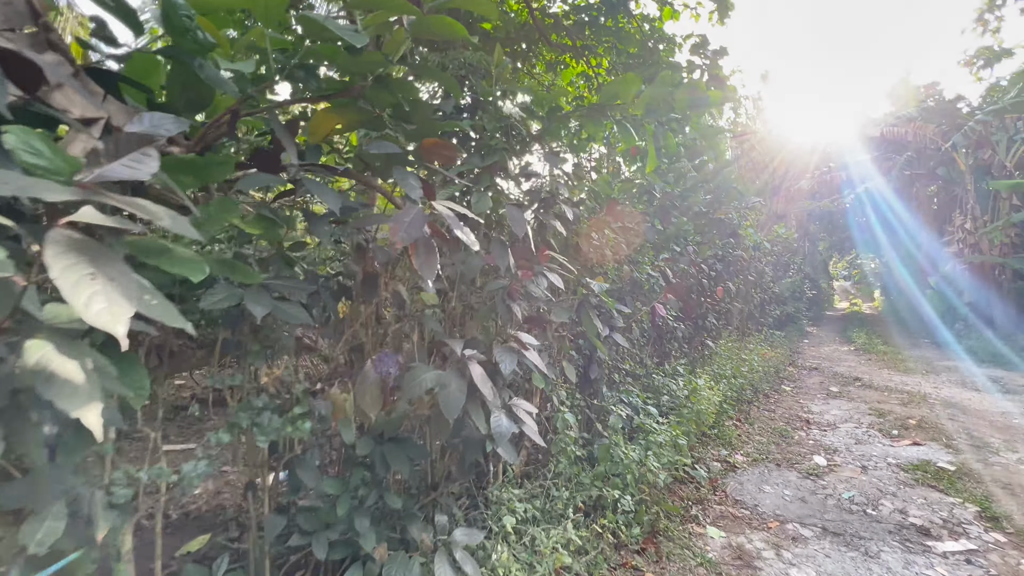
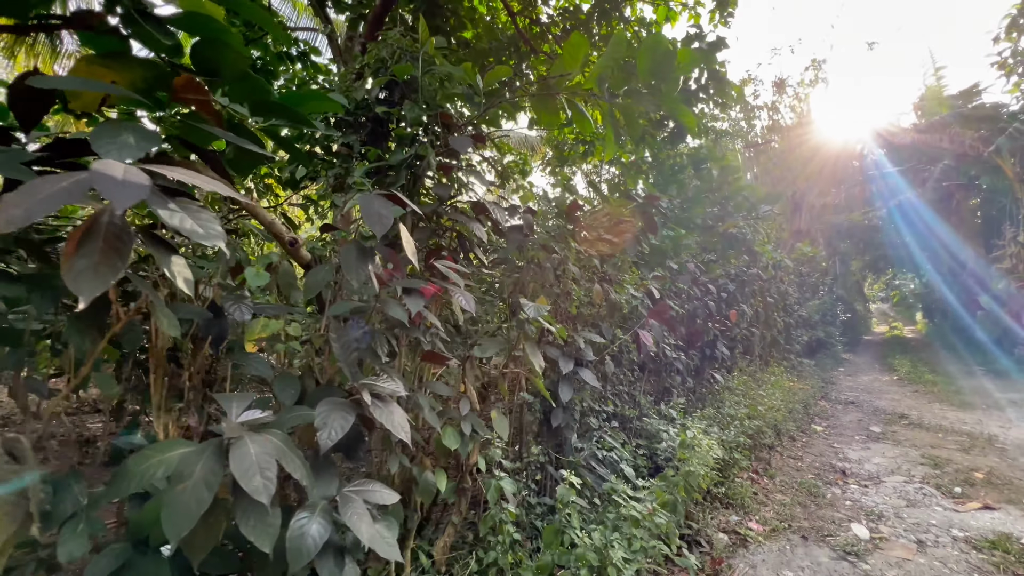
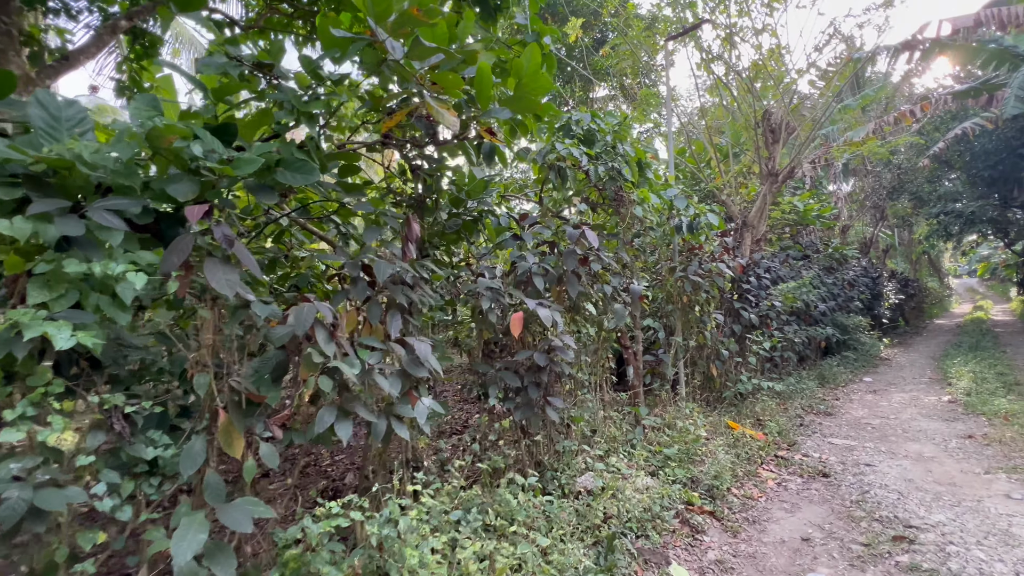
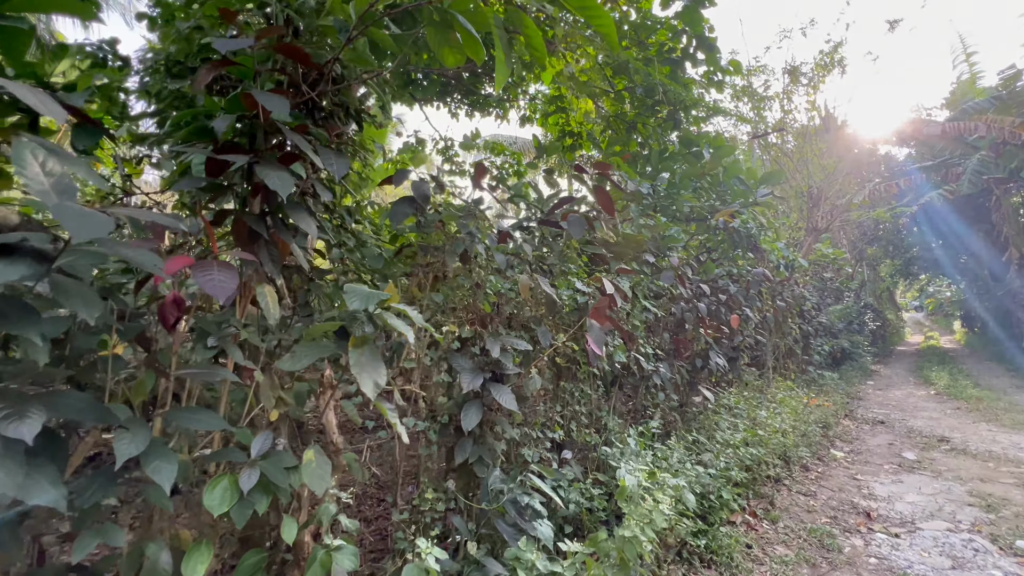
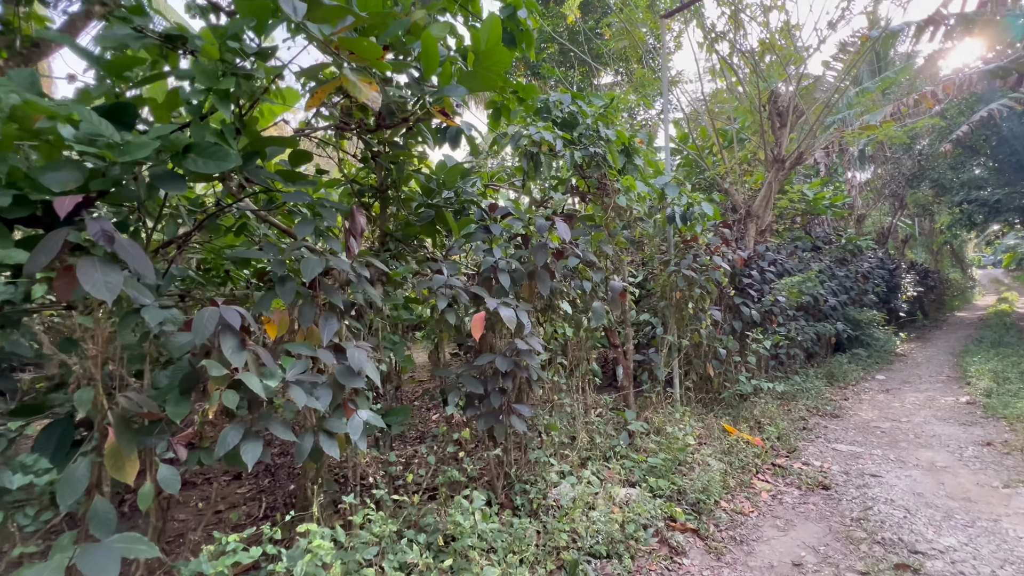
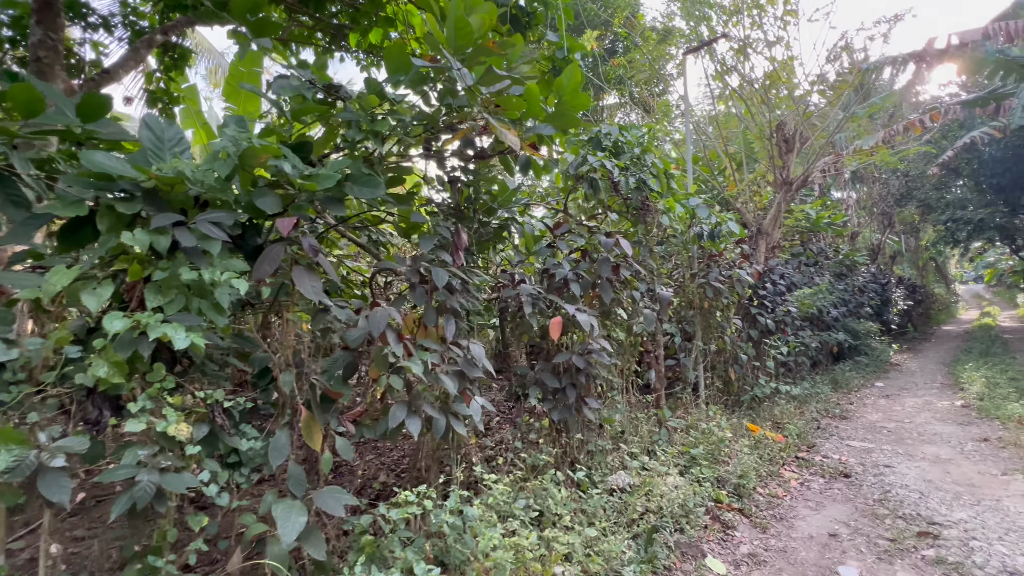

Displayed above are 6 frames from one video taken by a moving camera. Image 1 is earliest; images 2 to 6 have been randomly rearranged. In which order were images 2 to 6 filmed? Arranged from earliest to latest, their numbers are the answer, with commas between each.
2, 4, 6, 3, 5
